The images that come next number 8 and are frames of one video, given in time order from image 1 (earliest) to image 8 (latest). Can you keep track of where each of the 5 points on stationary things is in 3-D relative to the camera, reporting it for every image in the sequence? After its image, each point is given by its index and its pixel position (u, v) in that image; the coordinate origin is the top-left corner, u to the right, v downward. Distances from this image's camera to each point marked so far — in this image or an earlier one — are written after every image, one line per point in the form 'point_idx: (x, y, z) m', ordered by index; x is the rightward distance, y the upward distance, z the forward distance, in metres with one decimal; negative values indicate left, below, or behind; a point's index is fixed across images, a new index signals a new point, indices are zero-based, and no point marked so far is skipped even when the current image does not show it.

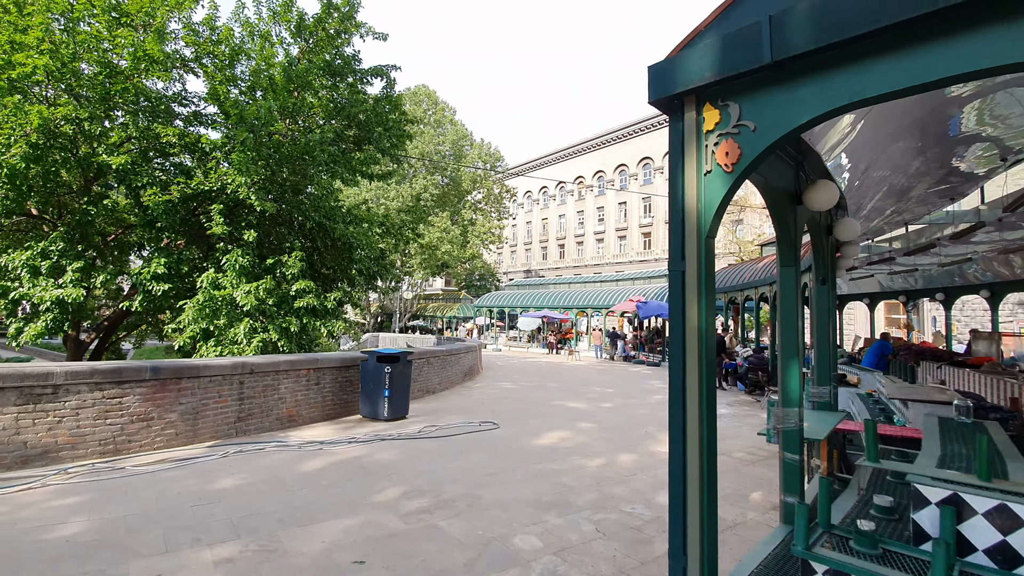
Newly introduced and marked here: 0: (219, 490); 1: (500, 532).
0: (-2.3, -1.7, +4.2) m
1: (0.0, -1.7, +3.5) m
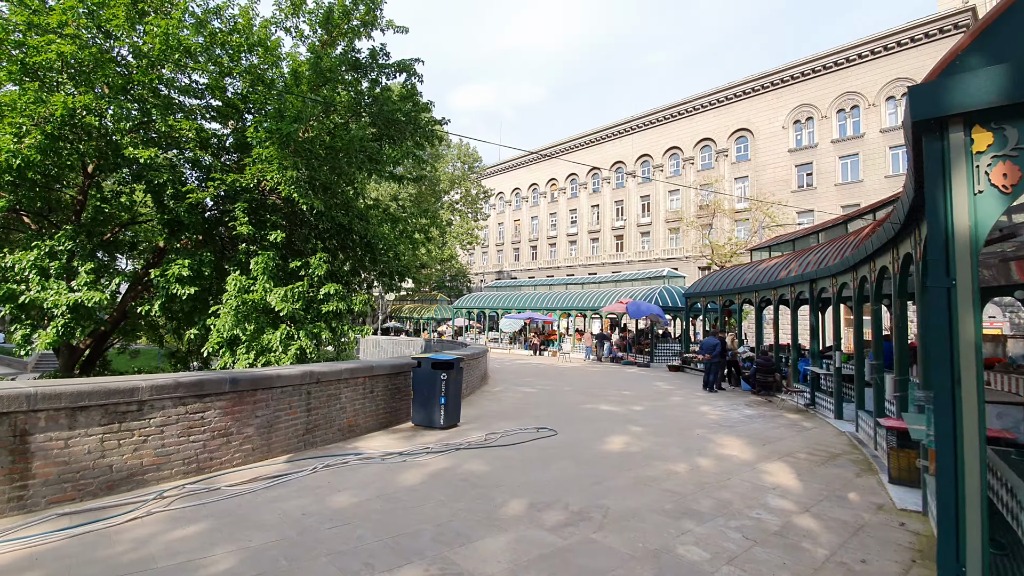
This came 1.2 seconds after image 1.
0: (-1.3, -1.7, +4.0) m
1: (+1.1, -1.8, +3.5) m
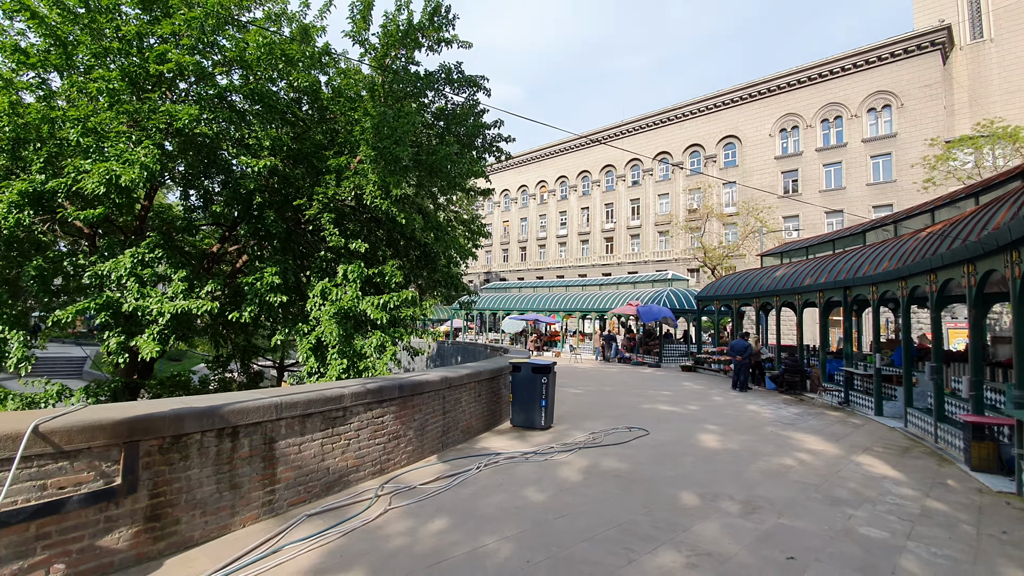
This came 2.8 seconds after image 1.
0: (+0.3, -1.9, +4.4) m
1: (+2.7, -1.9, +4.0) m
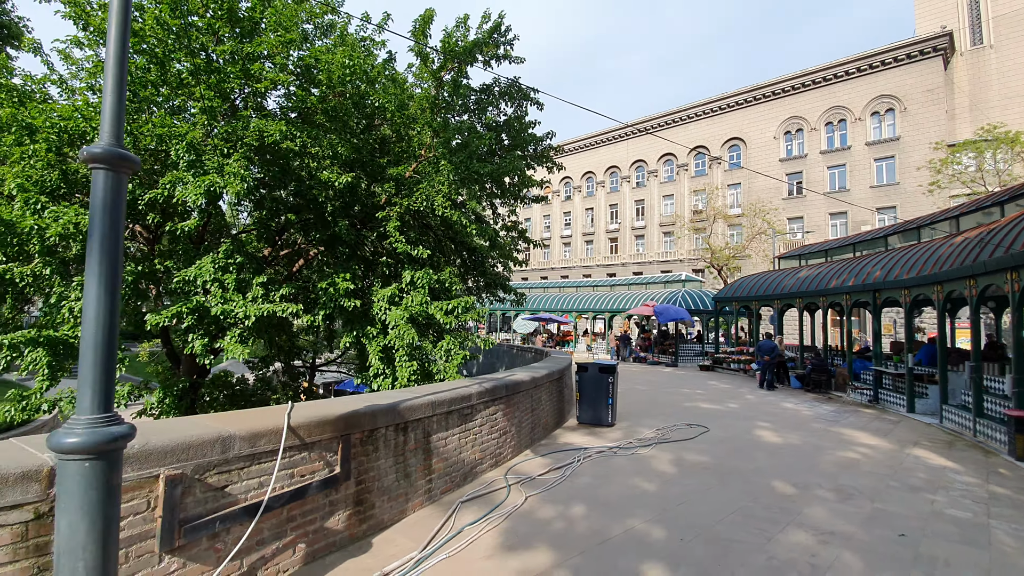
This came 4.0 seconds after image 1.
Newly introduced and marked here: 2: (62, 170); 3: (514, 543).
0: (+1.4, -1.9, +4.8) m
1: (+3.8, -2.0, +4.5) m
2: (-7.0, +1.8, +7.7) m
3: (0.0, -1.8, +3.4) m
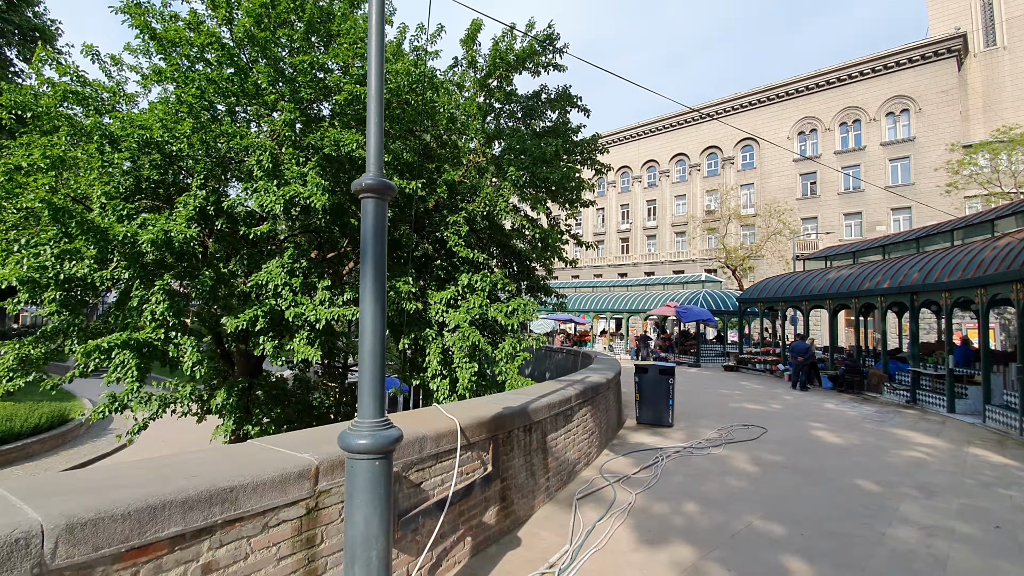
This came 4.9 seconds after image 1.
0: (+2.4, -2.0, +5.0) m
1: (+4.7, -2.1, +4.7) m
2: (-6.0, +1.8, +7.9) m
3: (+1.0, -1.8, +3.7) m
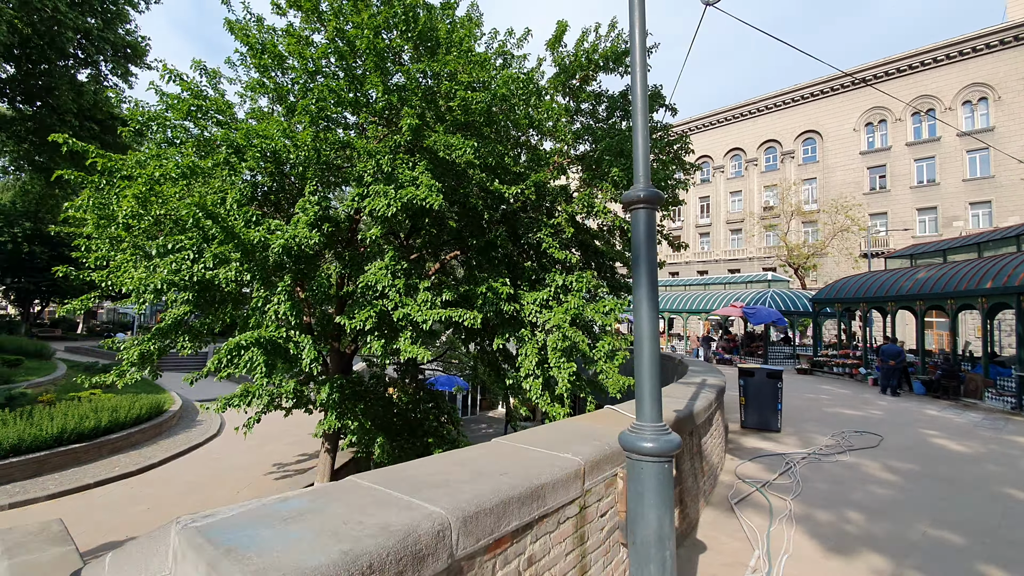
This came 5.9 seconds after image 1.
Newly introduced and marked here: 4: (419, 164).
0: (+3.8, -2.0, +4.9) m
1: (+6.1, -2.1, +4.4) m
2: (-4.3, +1.8, +8.4) m
3: (+2.3, -1.9, +3.6) m
4: (-1.5, +2.0, +7.9) m
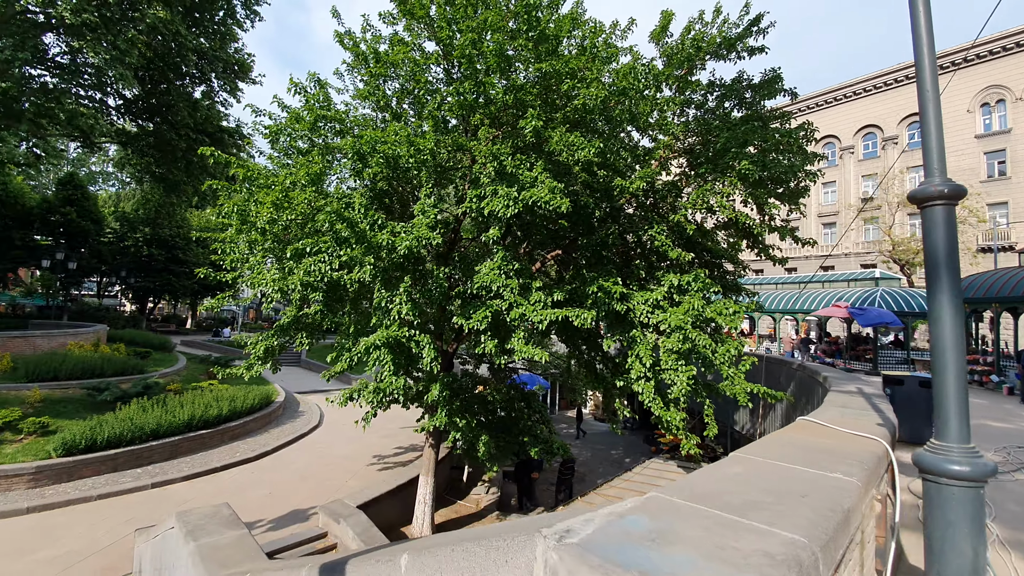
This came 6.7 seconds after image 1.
0: (+5.2, -2.1, +4.2) m
1: (+7.5, -2.1, +3.5) m
2: (-2.4, +1.8, +8.7) m
3: (+3.6, -1.9, +3.2) m
4: (+0.3, +2.0, +7.9) m
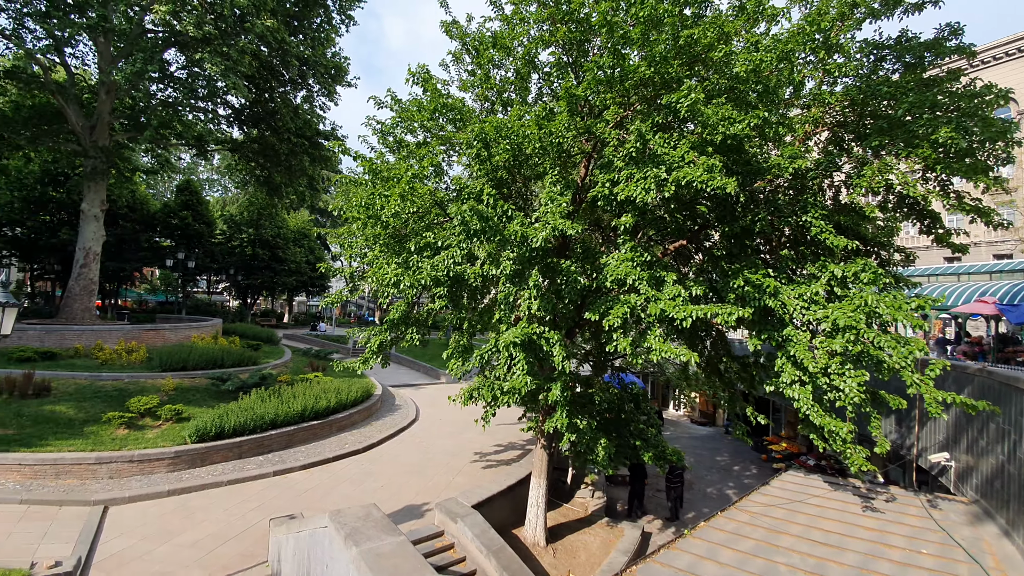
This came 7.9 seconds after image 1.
0: (+6.7, -2.0, +2.9) m
1: (+8.9, -2.0, +1.8) m
2: (-0.2, +1.9, +8.3) m
3: (+5.0, -1.8, +2.0) m
4: (+2.4, +2.1, +7.1) m
